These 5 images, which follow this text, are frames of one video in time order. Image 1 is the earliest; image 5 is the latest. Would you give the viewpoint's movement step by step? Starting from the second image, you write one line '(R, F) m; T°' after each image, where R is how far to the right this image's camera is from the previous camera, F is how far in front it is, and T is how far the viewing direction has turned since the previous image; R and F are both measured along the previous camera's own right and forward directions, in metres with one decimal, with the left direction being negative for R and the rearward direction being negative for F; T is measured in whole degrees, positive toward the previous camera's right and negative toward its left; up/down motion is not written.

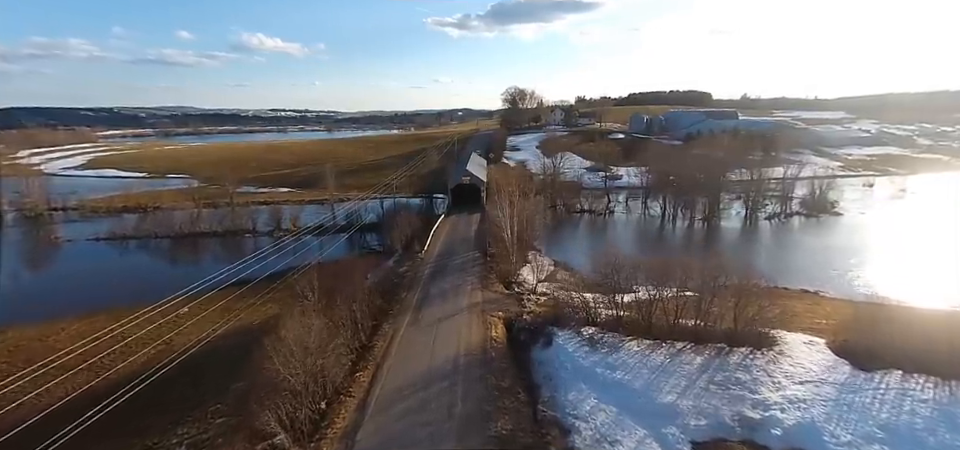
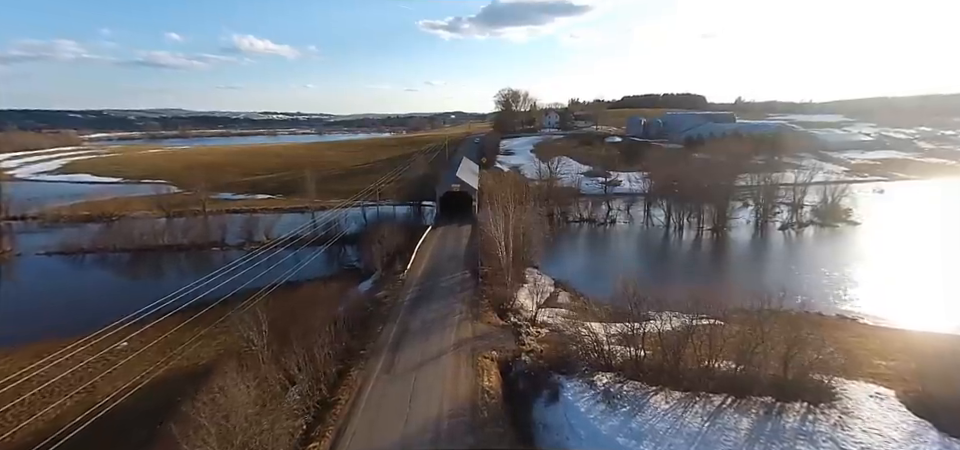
(0.0, +1.5) m; +1°
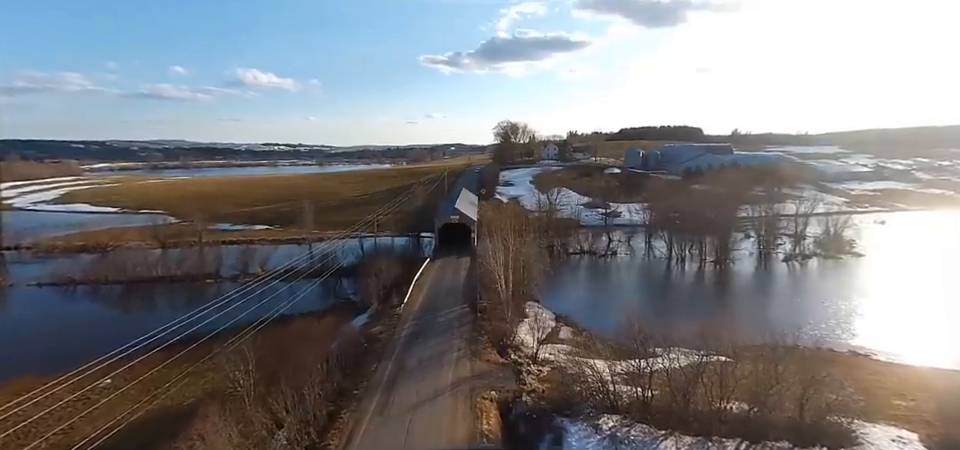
(0.0, +0.2) m; 0°
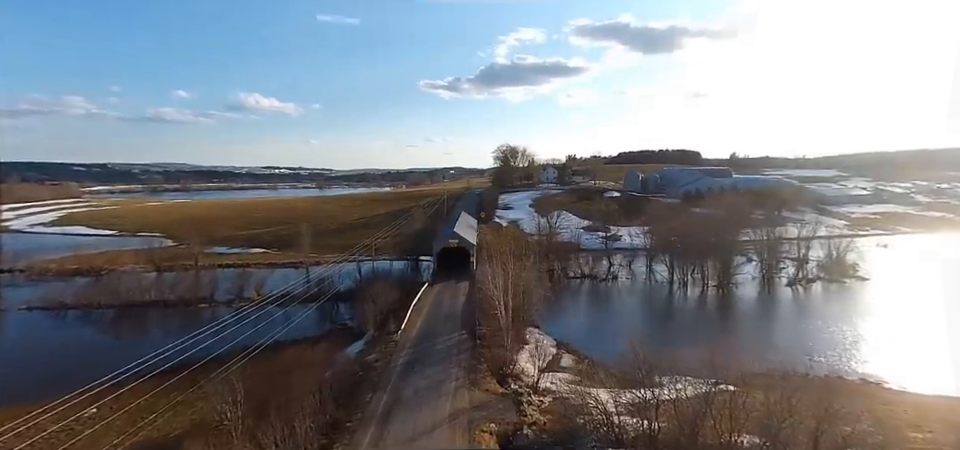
(0.0, +0.2) m; 0°
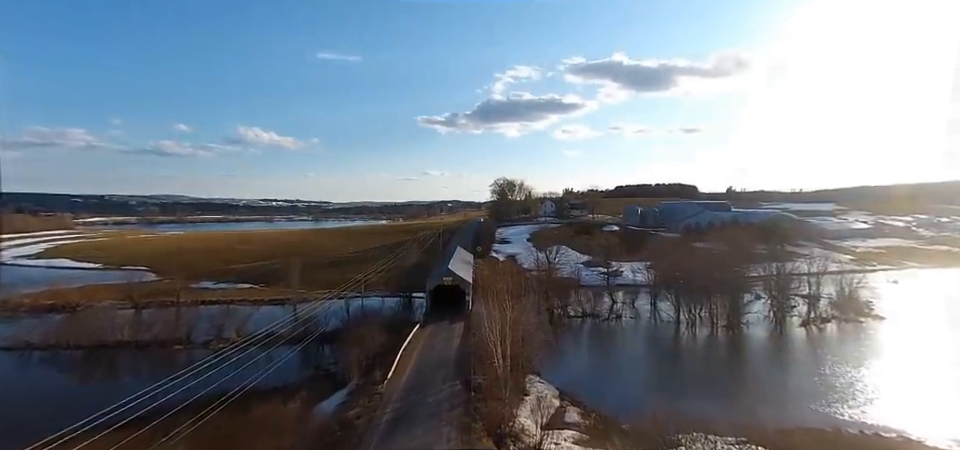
(0.0, +0.8) m; 0°
